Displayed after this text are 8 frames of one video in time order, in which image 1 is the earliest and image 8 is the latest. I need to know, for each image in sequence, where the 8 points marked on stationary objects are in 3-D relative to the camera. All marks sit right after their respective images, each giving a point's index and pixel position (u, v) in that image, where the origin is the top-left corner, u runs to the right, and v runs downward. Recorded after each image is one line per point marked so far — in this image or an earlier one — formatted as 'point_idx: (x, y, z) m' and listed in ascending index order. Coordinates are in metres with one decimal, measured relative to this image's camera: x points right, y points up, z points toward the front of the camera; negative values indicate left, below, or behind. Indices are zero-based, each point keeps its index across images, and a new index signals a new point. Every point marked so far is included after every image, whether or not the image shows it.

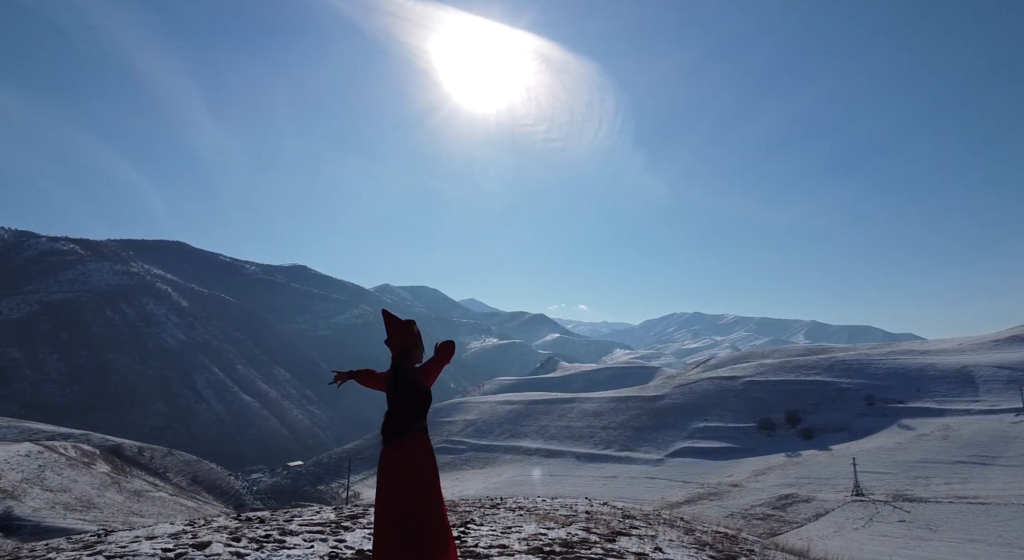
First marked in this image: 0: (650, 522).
0: (+3.2, -5.5, +14.9) m
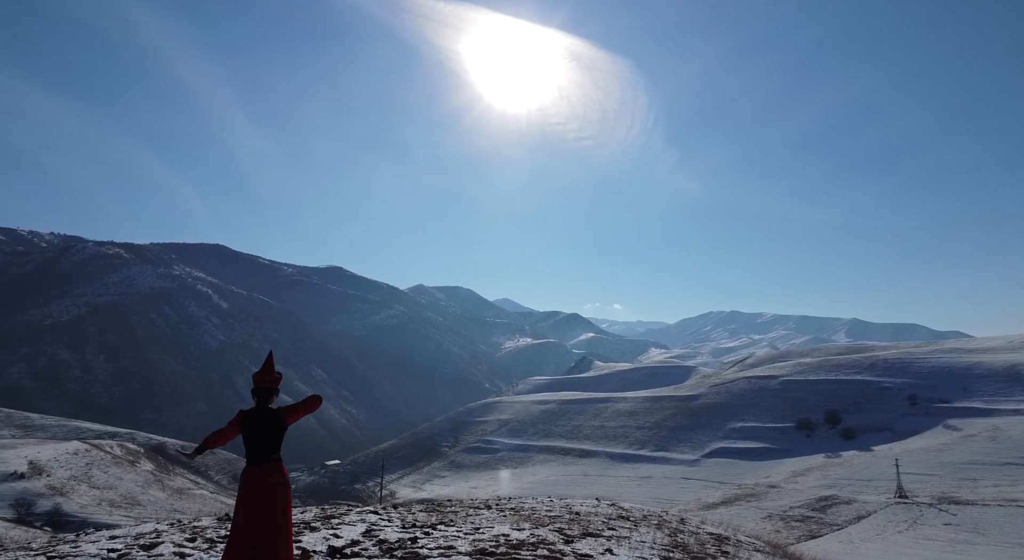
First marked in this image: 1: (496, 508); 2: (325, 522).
0: (+2.8, -5.5, +14.6) m
1: (-0.3, -5.7, +16.1) m
2: (-3.3, -4.3, +11.4) m
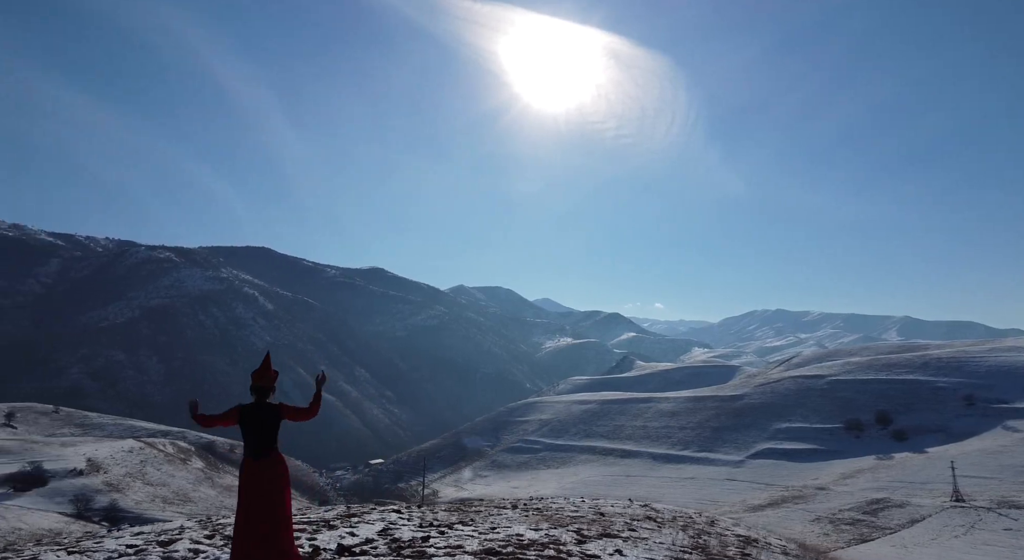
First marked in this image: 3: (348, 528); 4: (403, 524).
0: (+3.3, -5.4, +14.4) m
1: (+0.3, -5.6, +16.0) m
2: (-3.0, -4.3, +11.6) m
3: (-2.7, -4.1, +10.6) m
4: (-1.9, -4.3, +11.3) m
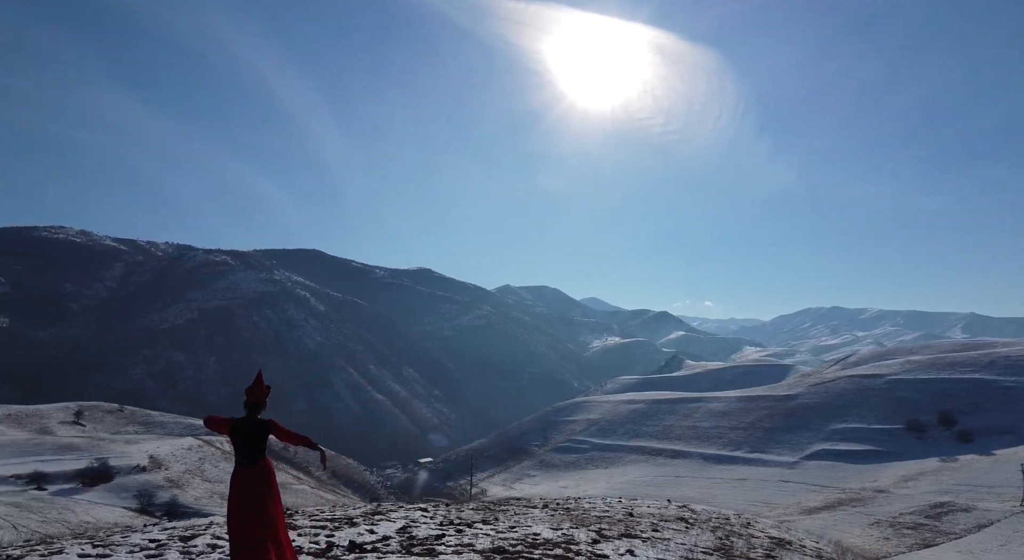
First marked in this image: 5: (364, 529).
0: (+3.9, -5.4, +14.1) m
1: (+1.0, -5.6, +15.9) m
2: (-2.6, -4.3, +11.7) m
3: (-2.4, -4.1, +10.7) m
4: (-1.6, -4.3, +11.4) m
5: (-2.3, -3.9, +10.2) m
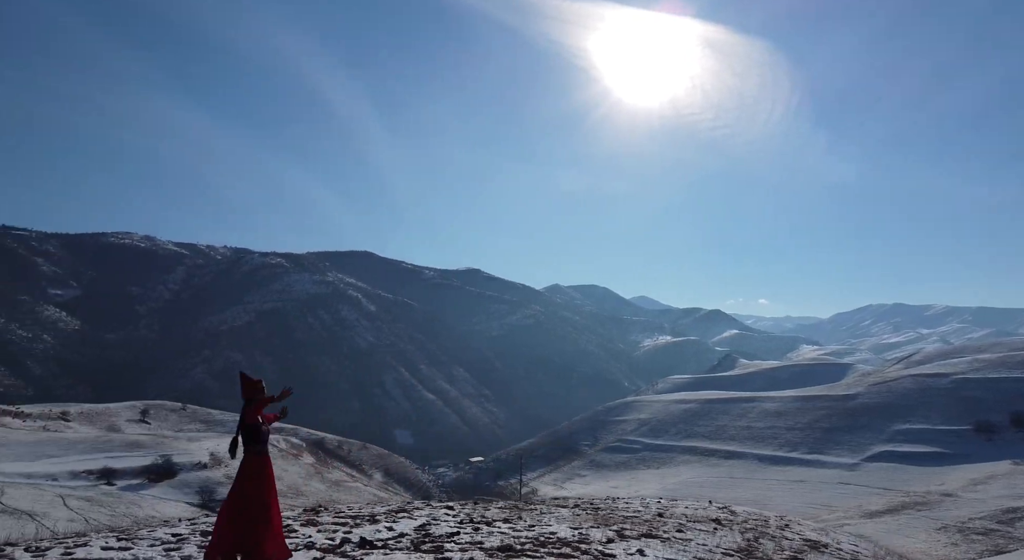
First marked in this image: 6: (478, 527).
0: (+4.5, -5.3, +13.8) m
1: (+1.7, -5.5, +15.8) m
2: (-2.2, -4.3, +11.9) m
3: (-2.1, -4.1, +10.9) m
4: (-1.2, -4.3, +11.5) m
5: (-2.1, -3.9, +10.4) m
6: (-0.6, -4.0, +10.5) m
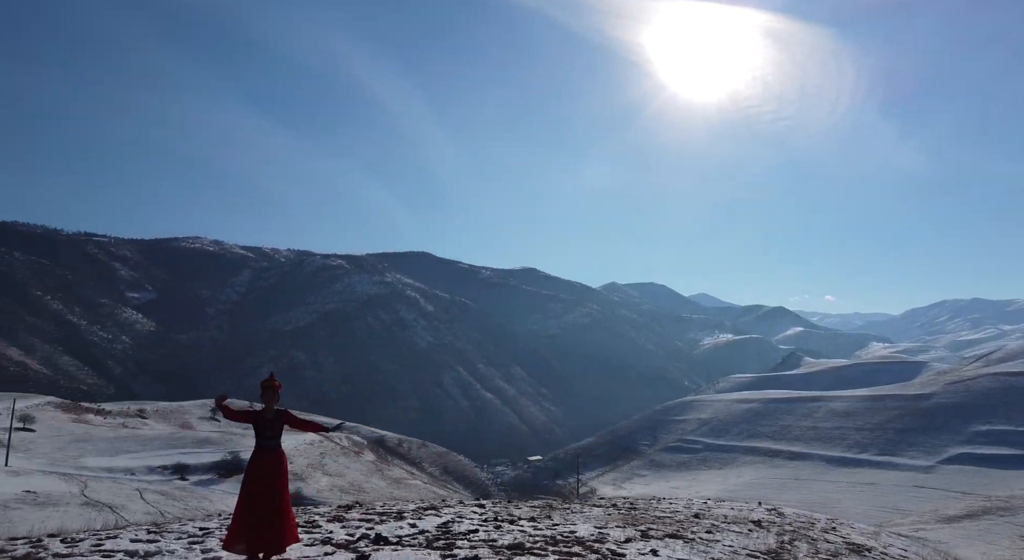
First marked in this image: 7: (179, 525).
0: (+5.1, -5.2, +13.4) m
1: (+2.5, -5.5, +15.6) m
2: (-1.7, -4.3, +12.0) m
3: (-1.7, -4.1, +11.0) m
4: (-0.7, -4.2, +11.6) m
5: (-1.7, -3.9, +10.5) m
6: (-0.2, -4.0, +10.6) m
7: (-4.8, -3.6, +9.6) m
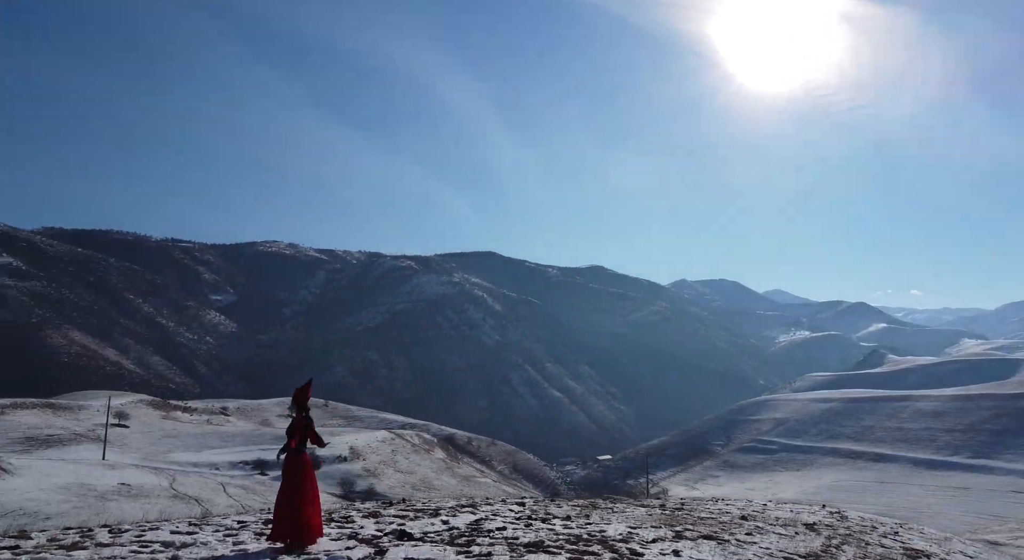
0: (+5.9, -5.1, +12.9) m
1: (+3.5, -5.4, +15.4) m
2: (-1.1, -4.3, +12.2) m
3: (-1.1, -4.1, +11.2) m
4: (-0.1, -4.2, +11.6) m
5: (-1.2, -3.9, +10.7) m
6: (+0.3, -4.0, +10.6) m
7: (-4.4, -3.7, +10.1) m
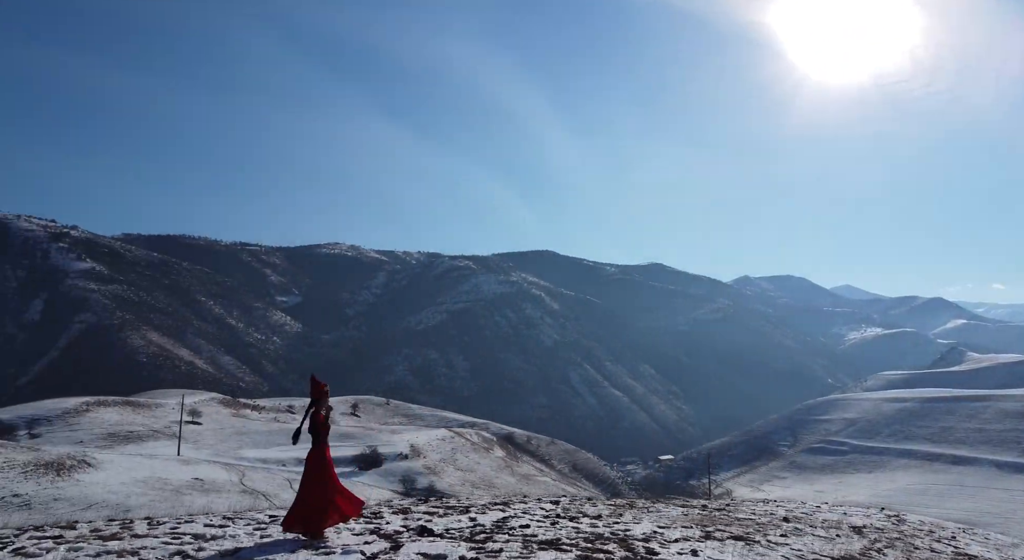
0: (+6.5, -4.9, +12.4) m
1: (+4.3, -5.3, +15.1) m
2: (-0.5, -4.3, +12.3) m
3: (-0.6, -4.1, +11.3) m
4: (+0.4, -4.2, +11.6) m
5: (-0.7, -3.9, +10.8) m
6: (+0.8, -3.9, +10.6) m
7: (-4.0, -3.7, +10.5) m
